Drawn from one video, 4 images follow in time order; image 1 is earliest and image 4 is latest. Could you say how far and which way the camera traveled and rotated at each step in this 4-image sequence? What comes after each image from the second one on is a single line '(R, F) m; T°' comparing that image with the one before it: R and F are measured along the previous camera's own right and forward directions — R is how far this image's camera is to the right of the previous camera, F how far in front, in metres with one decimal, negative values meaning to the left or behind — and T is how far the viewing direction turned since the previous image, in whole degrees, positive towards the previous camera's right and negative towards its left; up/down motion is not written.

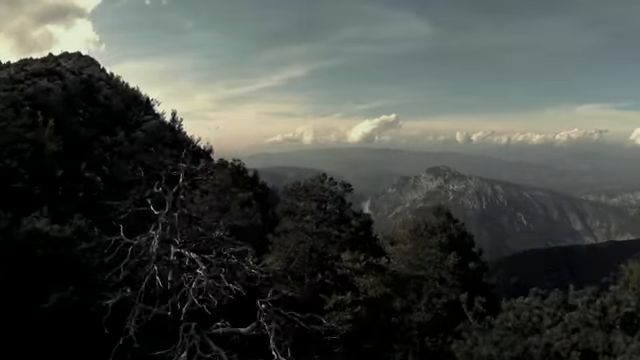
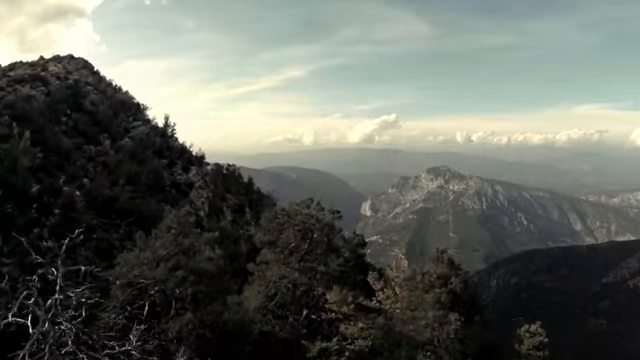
(+0.3, +1.4) m; 0°
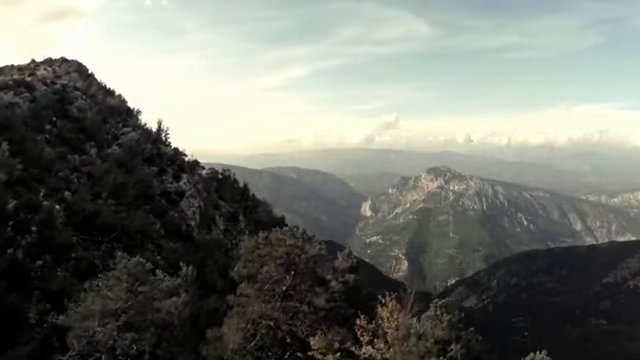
(+0.3, +1.2) m; 0°
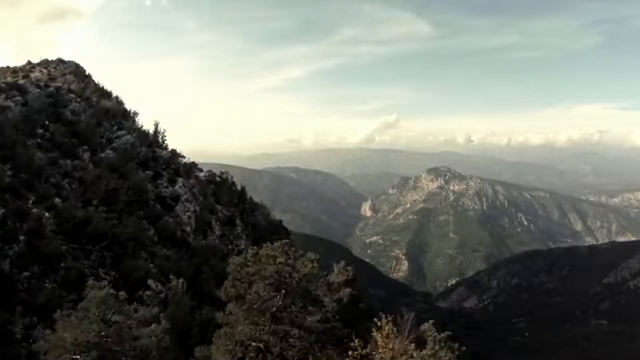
(+0.2, +0.6) m; 0°
